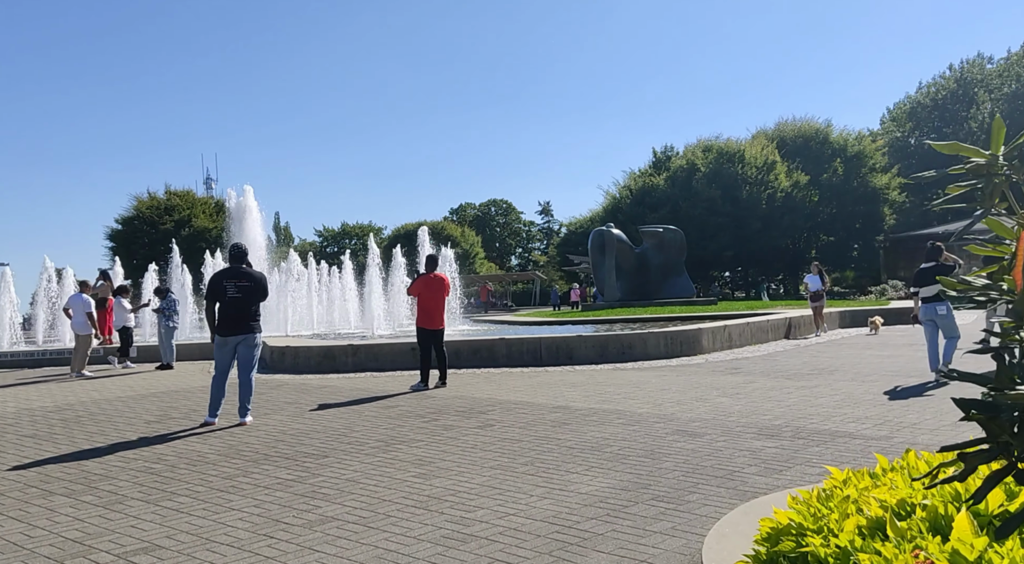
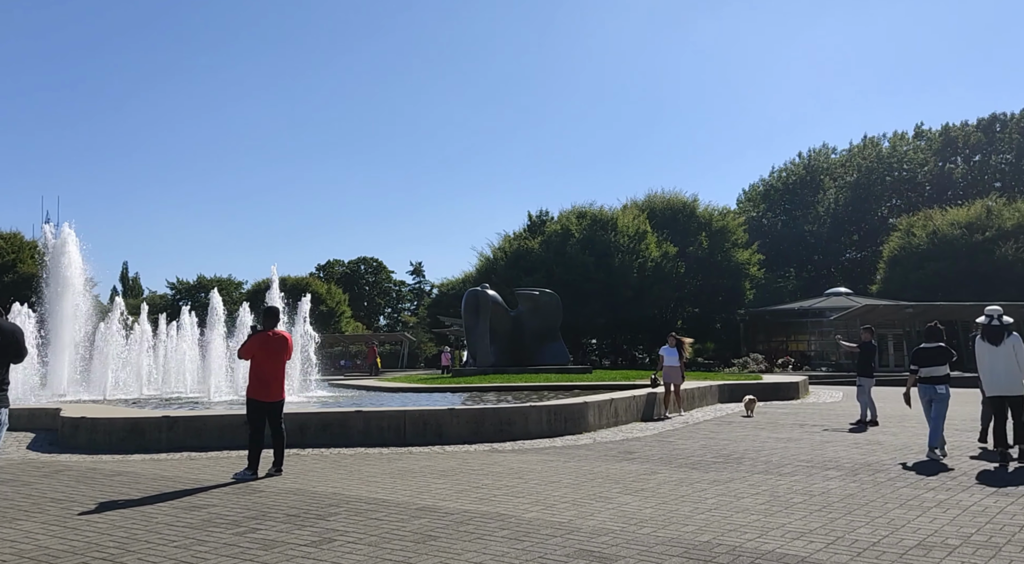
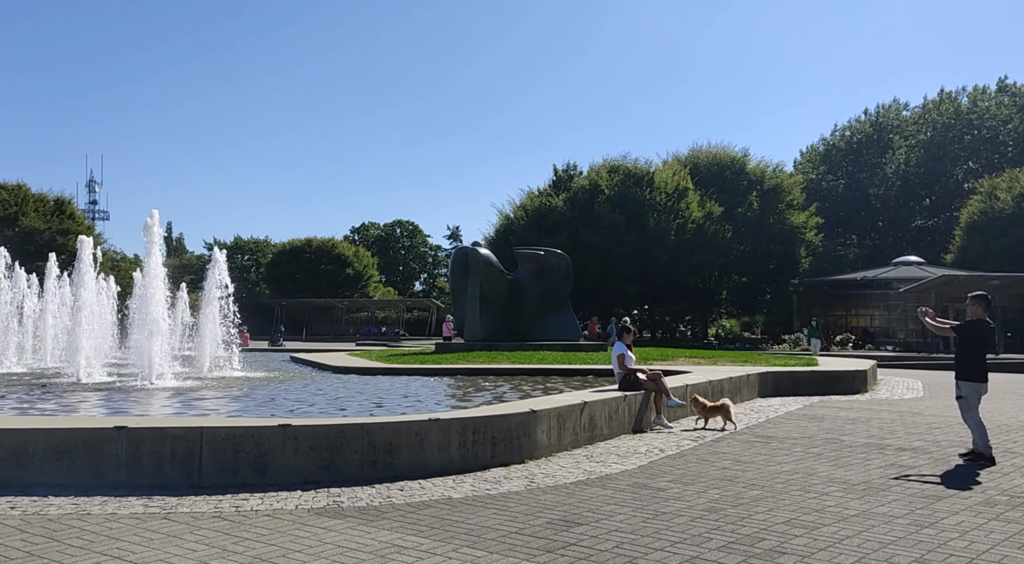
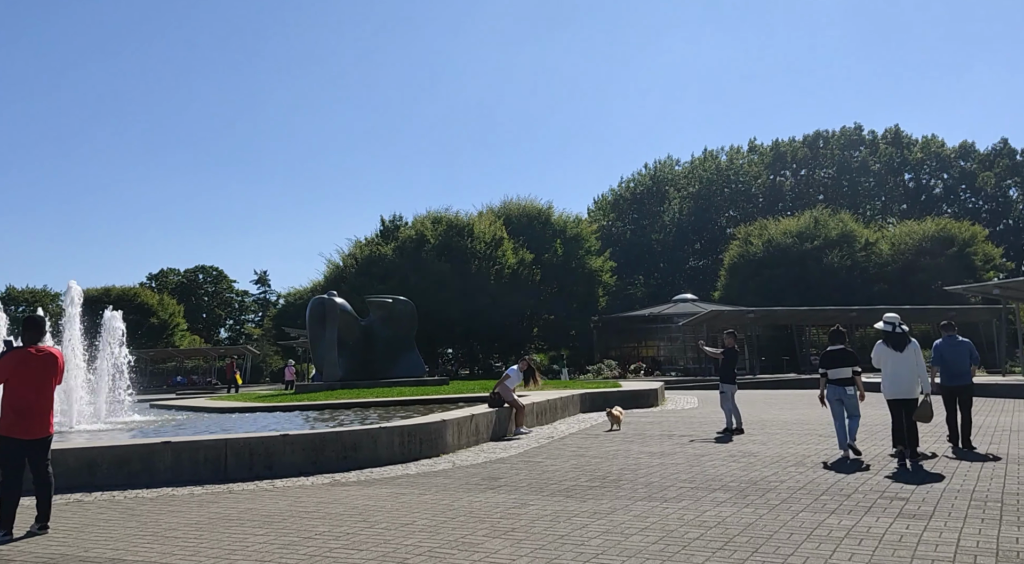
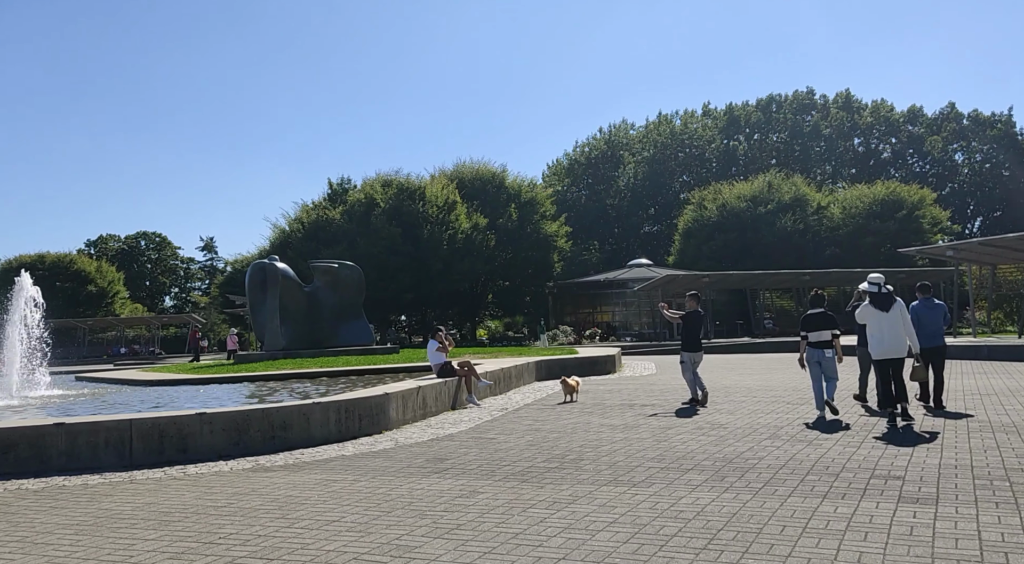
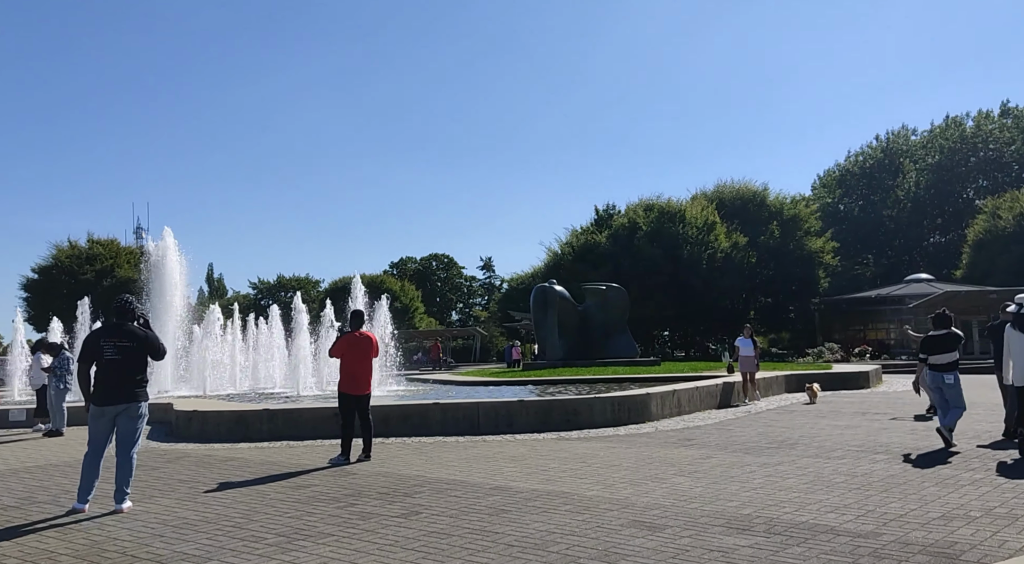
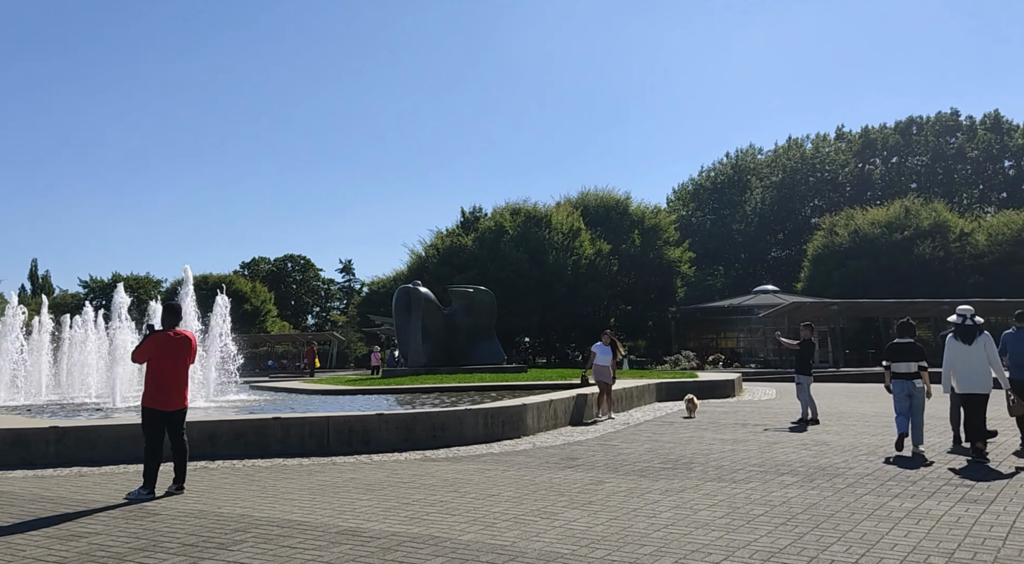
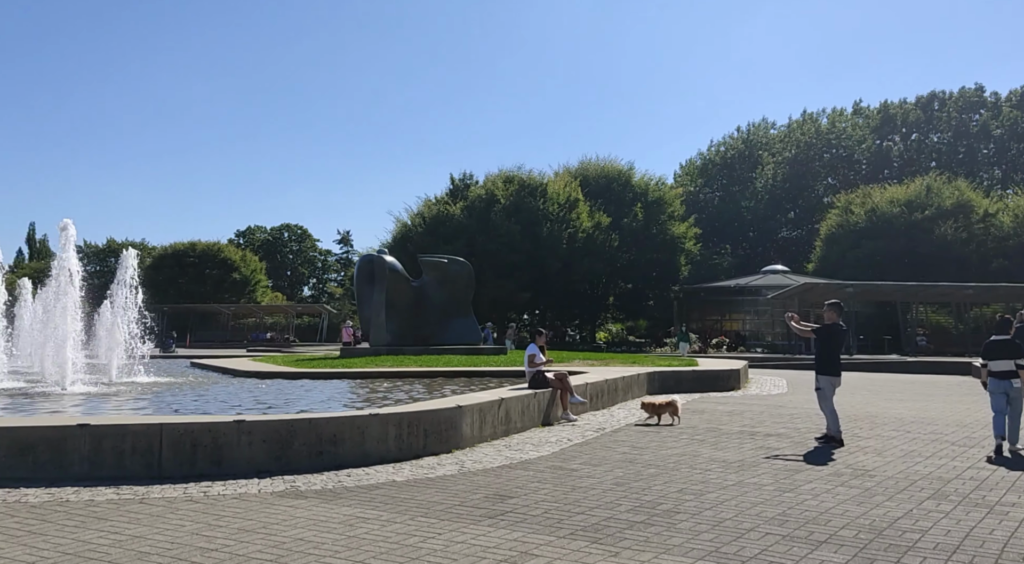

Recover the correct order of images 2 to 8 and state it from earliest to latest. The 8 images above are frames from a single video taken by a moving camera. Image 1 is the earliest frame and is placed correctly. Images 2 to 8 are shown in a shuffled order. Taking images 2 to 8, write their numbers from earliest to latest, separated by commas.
6, 2, 7, 4, 5, 8, 3
